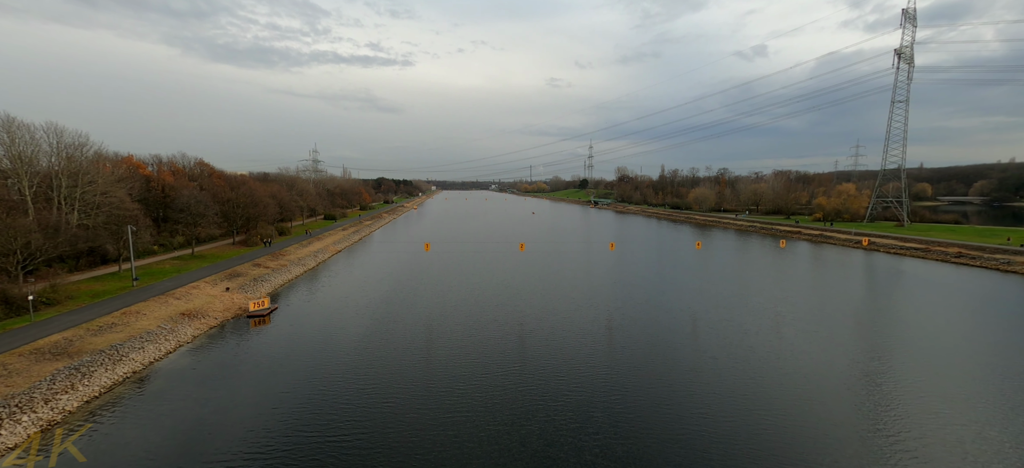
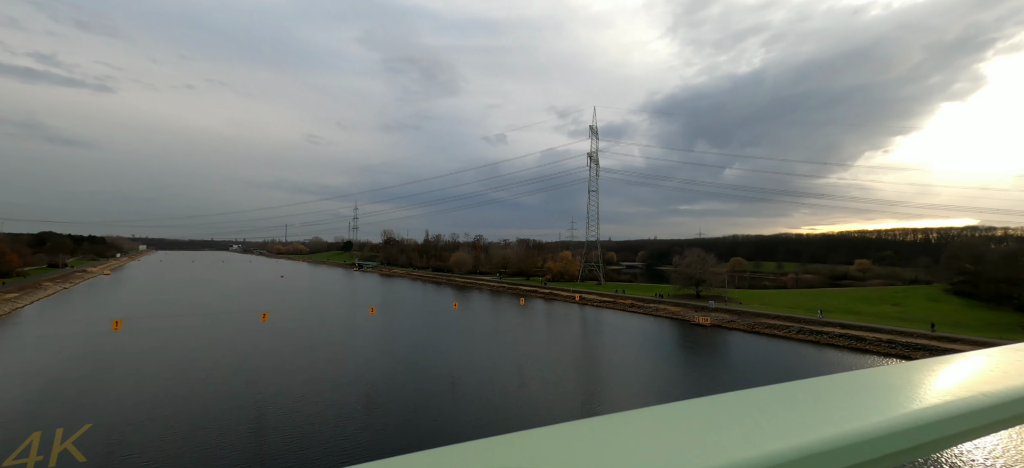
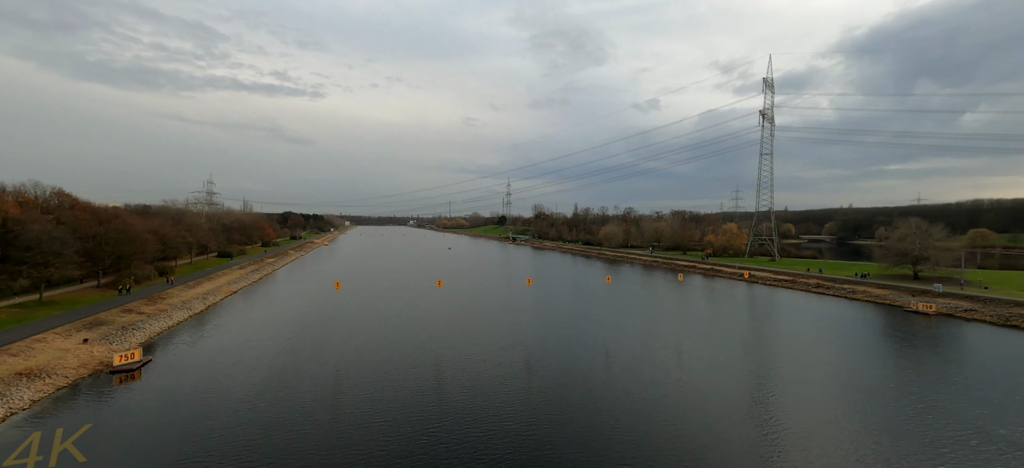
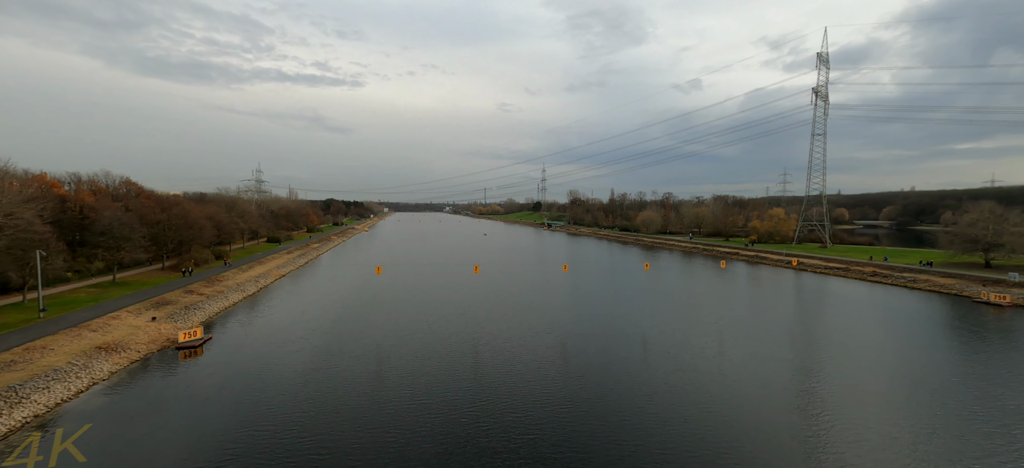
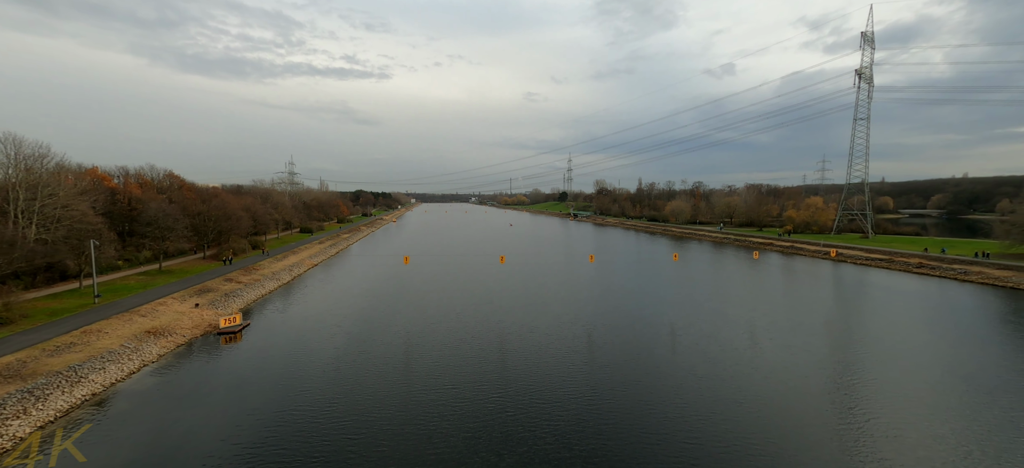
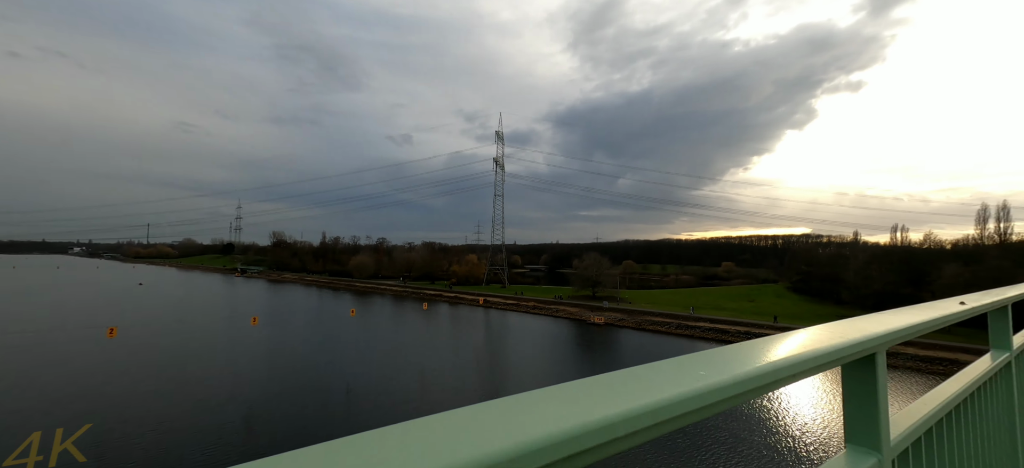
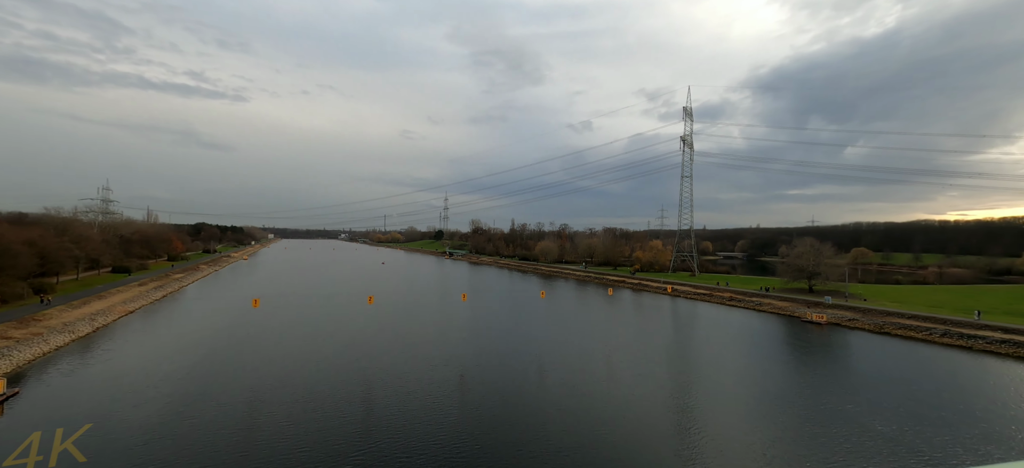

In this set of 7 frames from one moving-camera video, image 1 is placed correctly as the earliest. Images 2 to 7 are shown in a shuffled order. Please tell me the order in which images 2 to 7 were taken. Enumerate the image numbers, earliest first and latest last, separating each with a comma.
5, 4, 3, 7, 2, 6
